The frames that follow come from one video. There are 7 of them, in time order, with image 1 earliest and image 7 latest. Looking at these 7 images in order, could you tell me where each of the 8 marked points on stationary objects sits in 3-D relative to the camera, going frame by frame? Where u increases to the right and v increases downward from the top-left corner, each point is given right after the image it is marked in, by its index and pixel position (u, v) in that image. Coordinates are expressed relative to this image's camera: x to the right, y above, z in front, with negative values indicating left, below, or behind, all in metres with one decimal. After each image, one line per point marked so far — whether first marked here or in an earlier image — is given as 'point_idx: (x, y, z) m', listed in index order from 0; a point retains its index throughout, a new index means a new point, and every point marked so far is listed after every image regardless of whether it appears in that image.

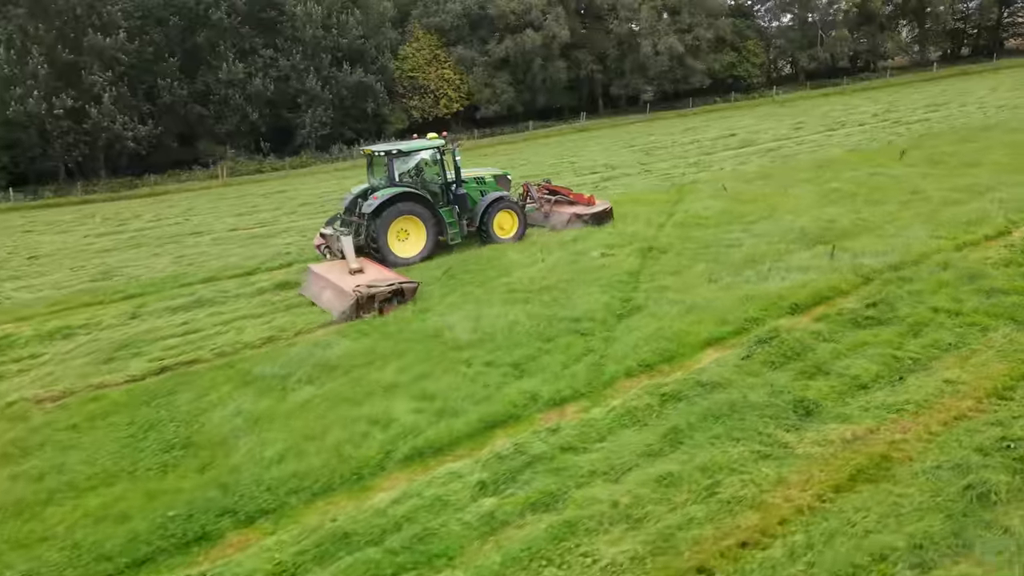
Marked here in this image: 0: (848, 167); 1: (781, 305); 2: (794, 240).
0: (+6.5, +2.3, +14.5) m
1: (+2.5, -0.2, +7.2) m
2: (+3.6, +0.6, +9.5) m
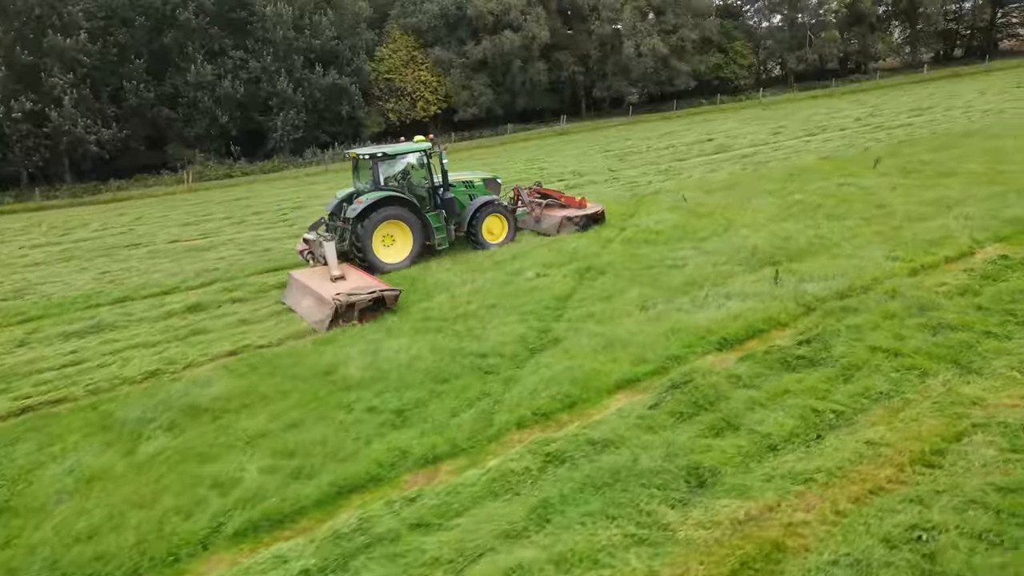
0: (+5.6, +2.0, +13.8) m
1: (+1.7, -0.4, +6.5) m
2: (+2.7, +0.3, +8.8) m
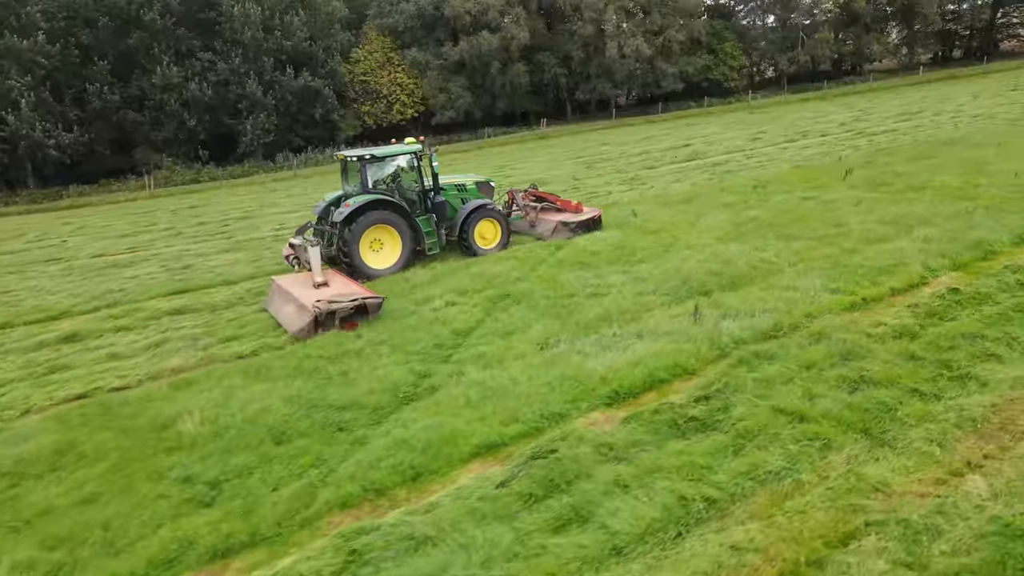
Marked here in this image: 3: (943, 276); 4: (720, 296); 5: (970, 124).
0: (+4.6, +1.7, +12.9) m
1: (+0.6, -0.8, +5.6) m
2: (+1.7, 0.0, +8.0) m
3: (+4.3, +0.1, +7.6) m
4: (+2.0, -0.1, +7.4) m
5: (+11.0, +3.9, +18.2) m
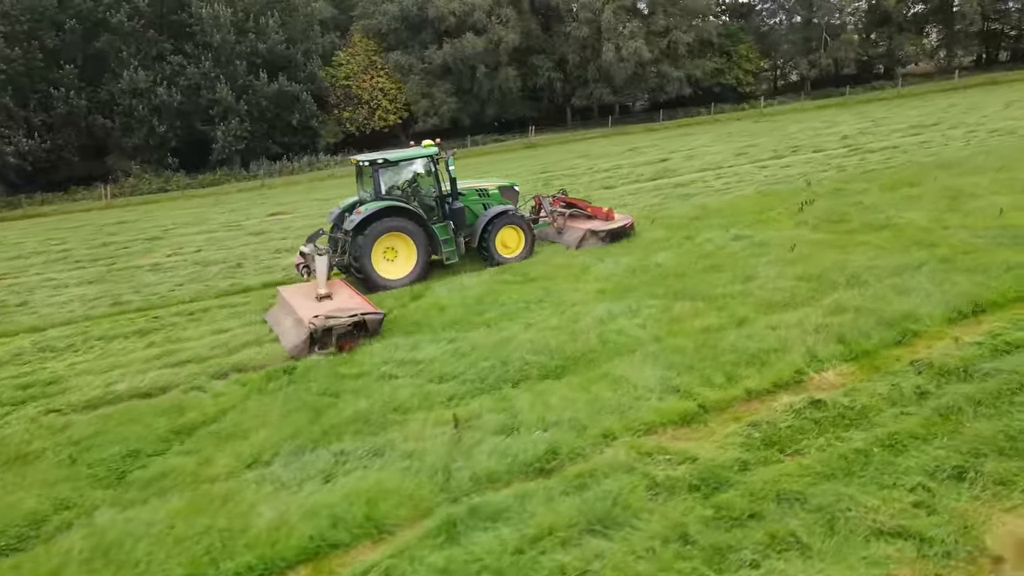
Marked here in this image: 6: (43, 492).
0: (+3.1, +0.9, +10.9) m
1: (-1.5, -1.4, +3.9) m
2: (-0.3, -0.7, +6.2) m
3: (+2.4, -0.6, +5.7) m
4: (+0.1, -0.8, +5.6) m
5: (+9.8, +3.1, +15.8) m
6: (-3.0, -1.3, +4.9) m
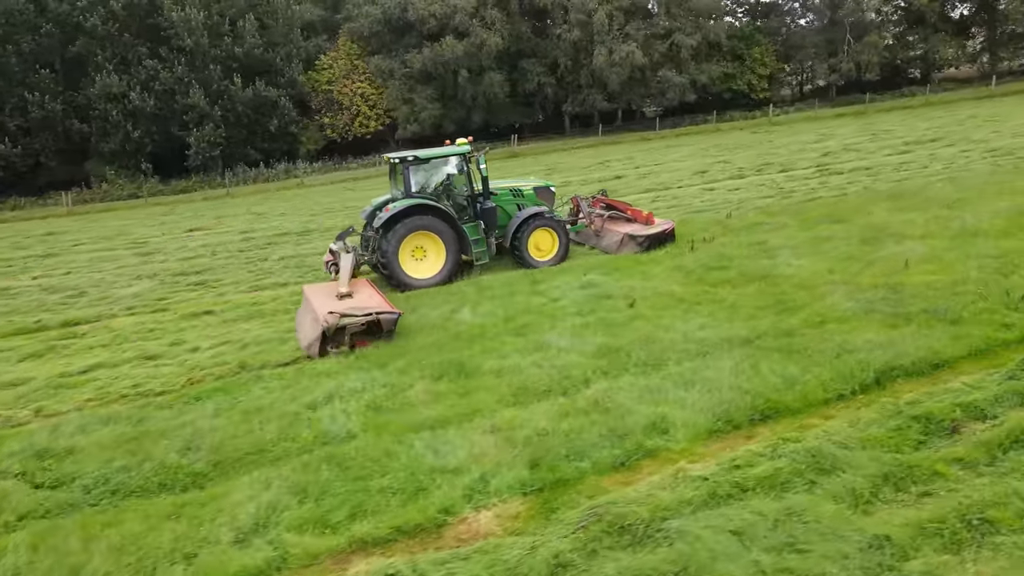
0: (+1.0, +0.3, +9.4) m
1: (-4.1, -2.0, +2.8) m
2: (-2.7, -1.2, +5.0) m
3: (-0.1, -1.2, +4.2) m
4: (-2.5, -1.3, +4.4) m
5: (+8.2, +2.2, +13.8) m
6: (-5.6, -1.8, +3.9) m
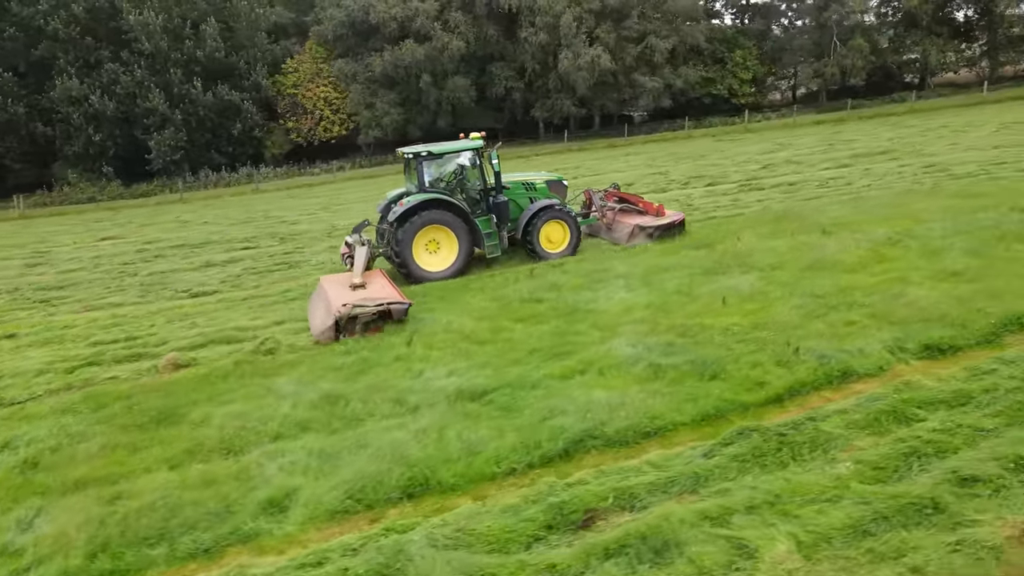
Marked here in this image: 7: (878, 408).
0: (-1.0, 0.0, +8.8) m
1: (-6.5, -2.2, +2.5) m
2: (-5.0, -1.5, +4.5) m
3: (-2.5, -1.6, +3.7) m
4: (-4.8, -1.6, +3.9) m
5: (+6.4, +1.8, +12.8) m
6: (-7.9, -2.0, +3.6) m
7: (+2.3, -0.8, +4.8) m
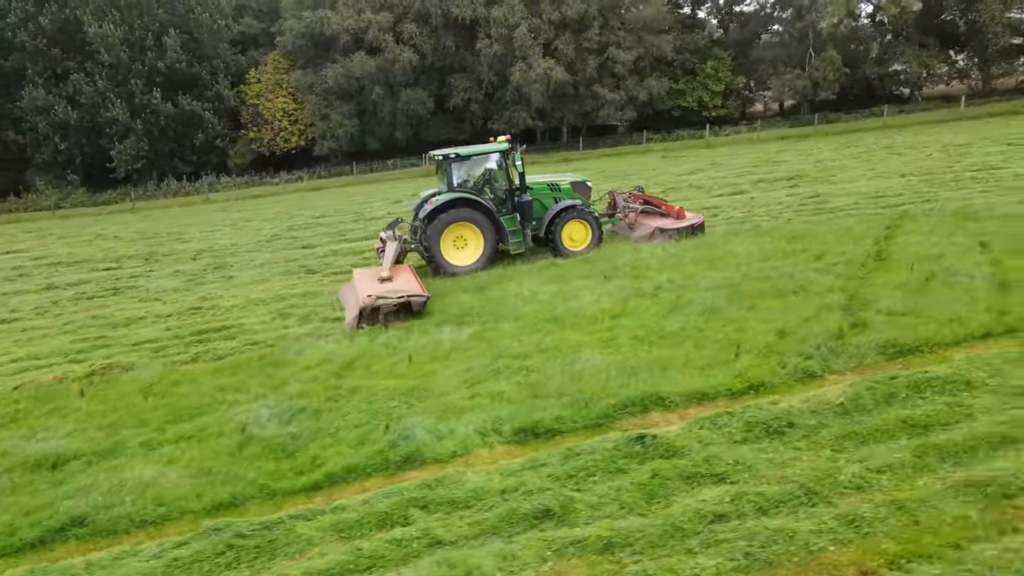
0: (-3.9, -0.5, +8.7) m
1: (-9.8, -2.5, +2.7) m
2: (-8.1, -1.9, +4.7) m
3: (-5.7, -2.0, +3.7) m
4: (-8.0, -2.0, +4.1) m
5: (+3.8, +1.2, +12.2) m
6: (-11.1, -2.3, +3.9) m
7: (-0.8, -1.3, +4.5) m
